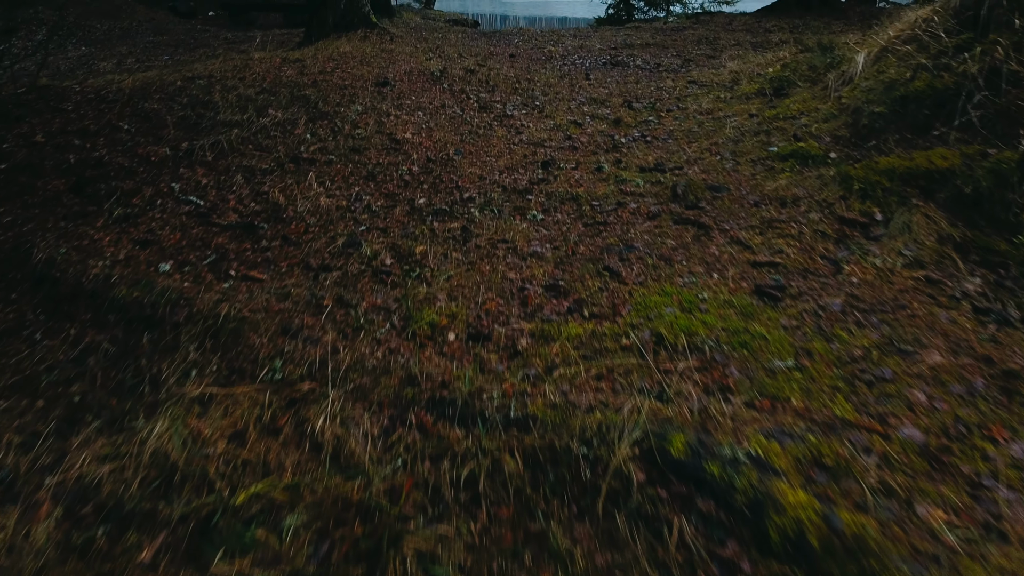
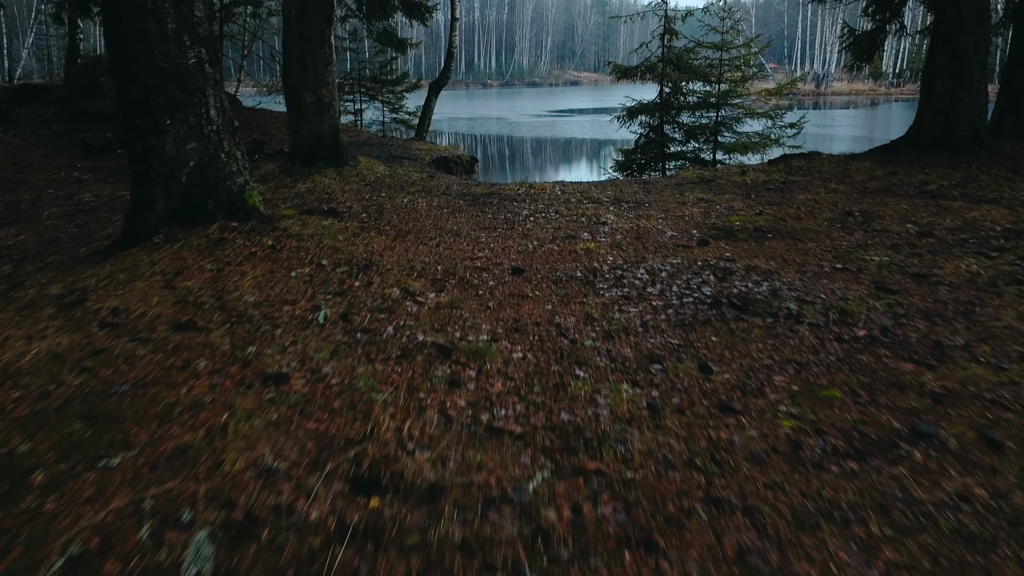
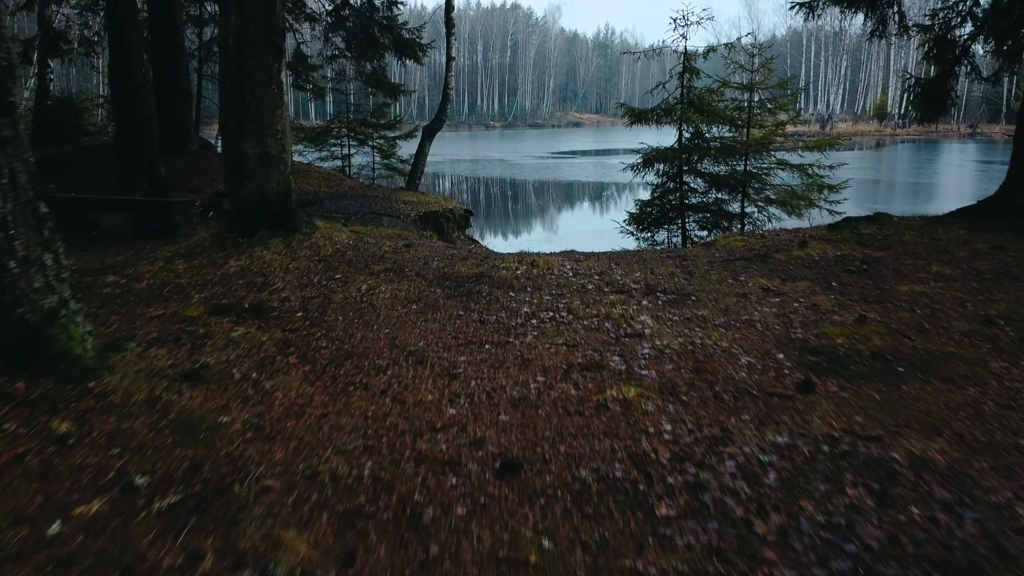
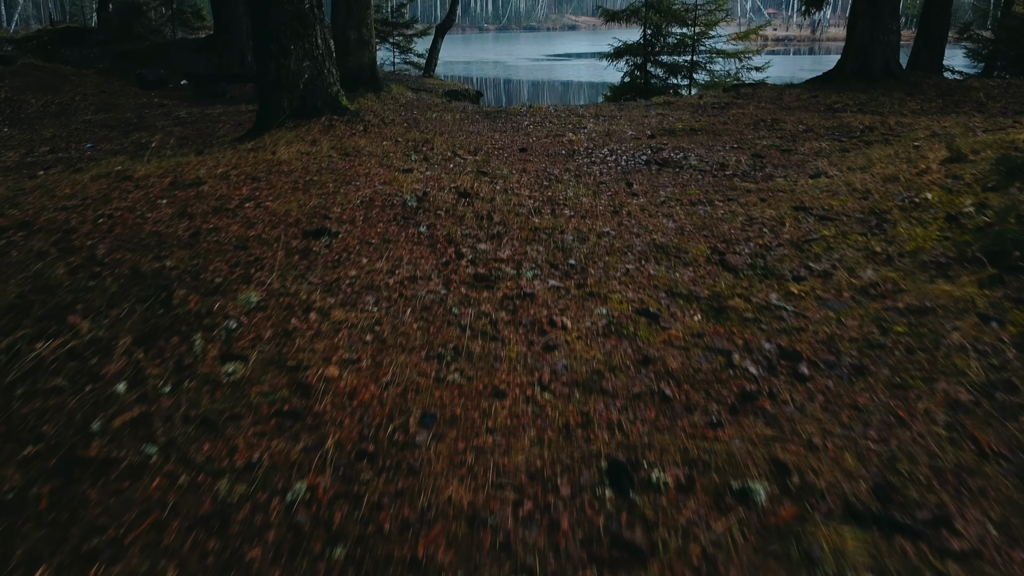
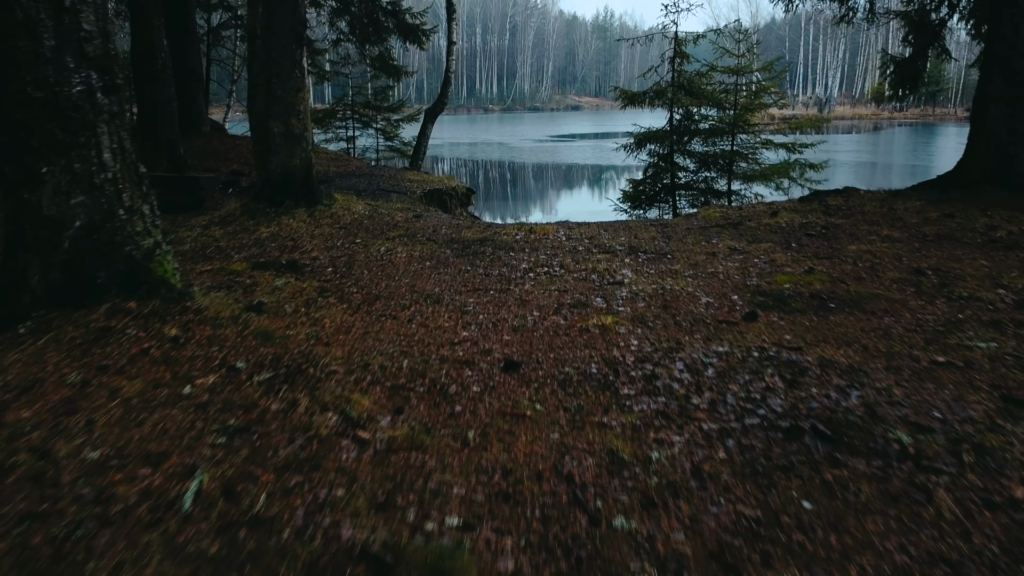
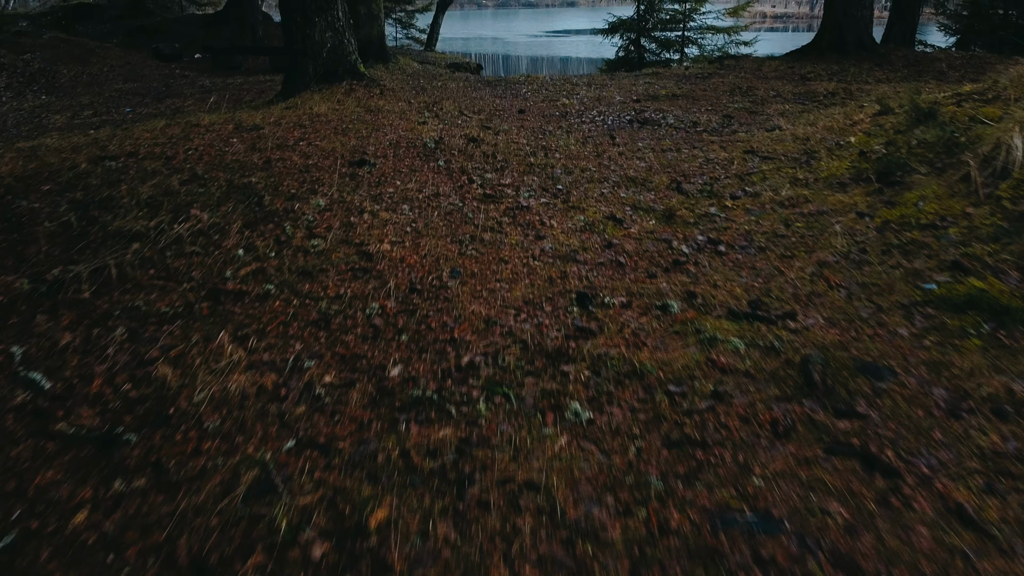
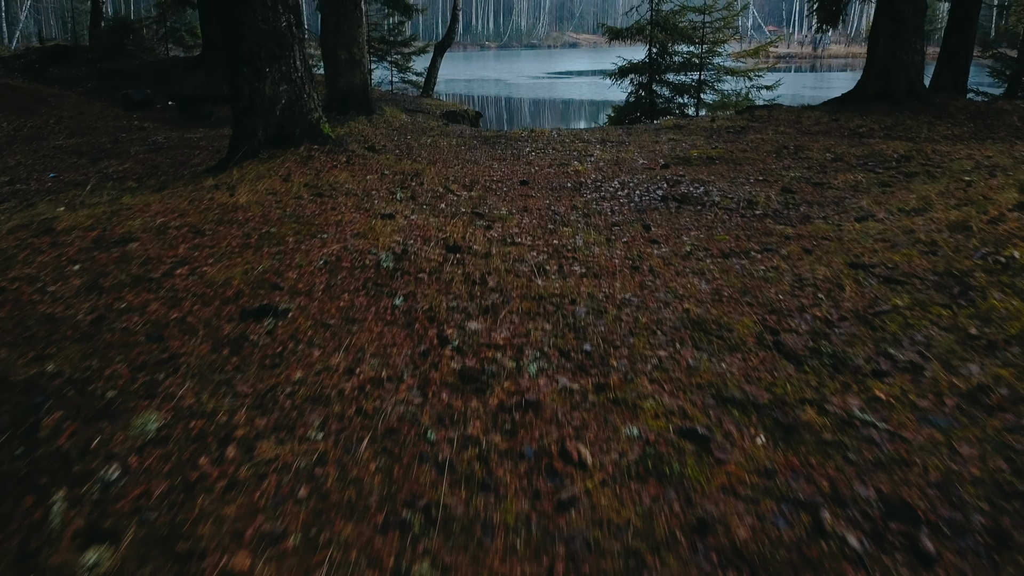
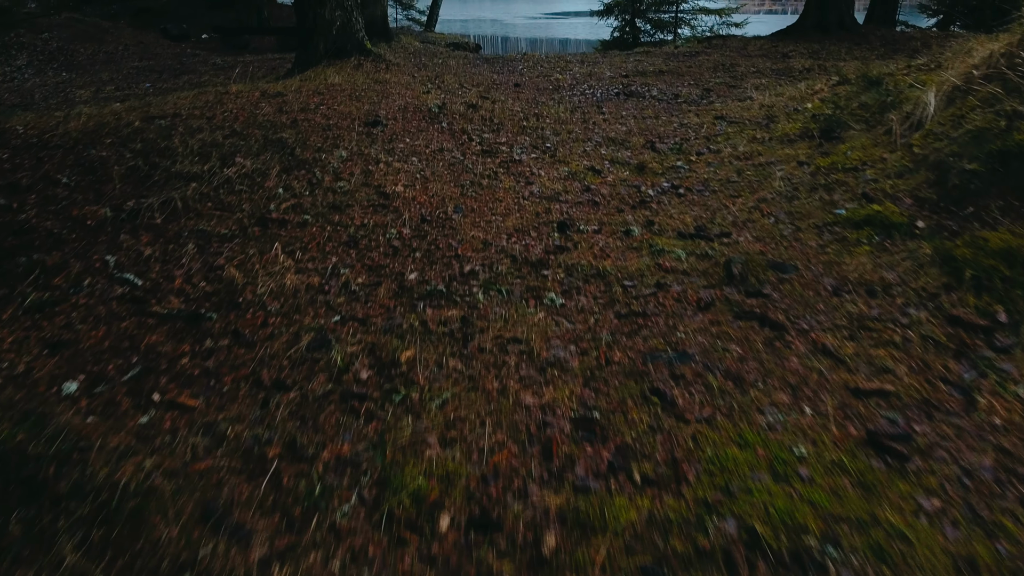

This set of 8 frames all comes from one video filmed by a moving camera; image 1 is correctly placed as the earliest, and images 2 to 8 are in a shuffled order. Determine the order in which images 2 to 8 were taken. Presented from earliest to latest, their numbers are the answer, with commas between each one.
8, 6, 4, 7, 2, 5, 3
